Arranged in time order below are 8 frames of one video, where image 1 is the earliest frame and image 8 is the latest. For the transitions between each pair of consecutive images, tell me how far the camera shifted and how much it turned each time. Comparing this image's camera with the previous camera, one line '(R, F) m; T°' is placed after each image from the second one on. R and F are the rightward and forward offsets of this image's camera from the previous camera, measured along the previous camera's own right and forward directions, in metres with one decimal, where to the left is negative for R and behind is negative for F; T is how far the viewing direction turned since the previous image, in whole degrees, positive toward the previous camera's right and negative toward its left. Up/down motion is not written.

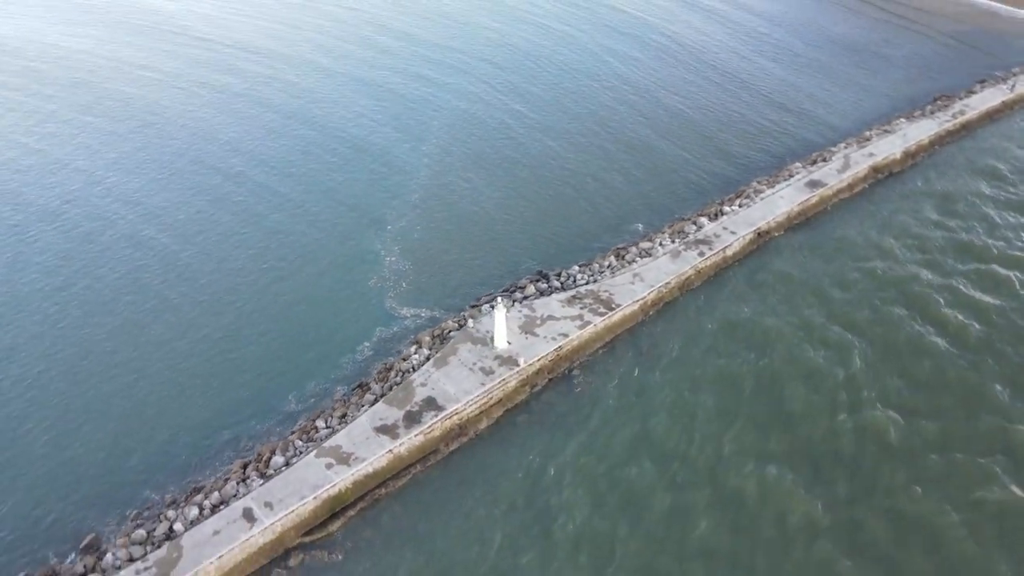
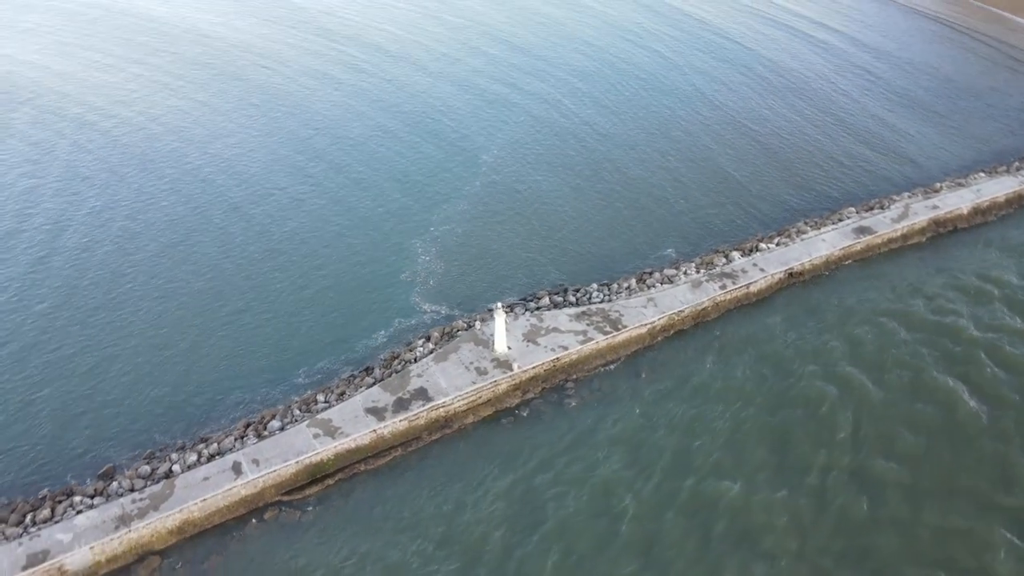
(+3.0, -0.8) m; -9°
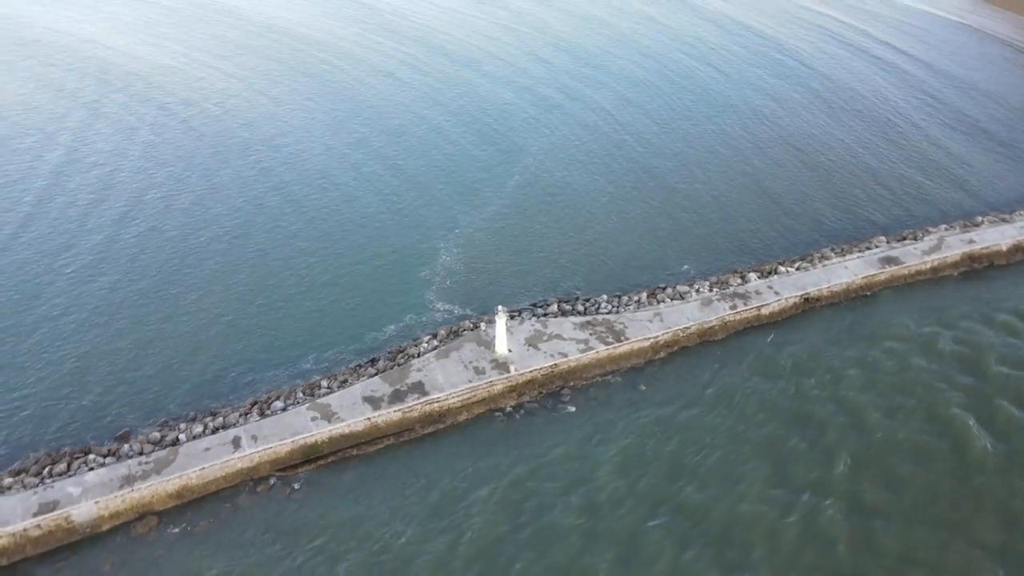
(+1.9, -0.5) m; -5°
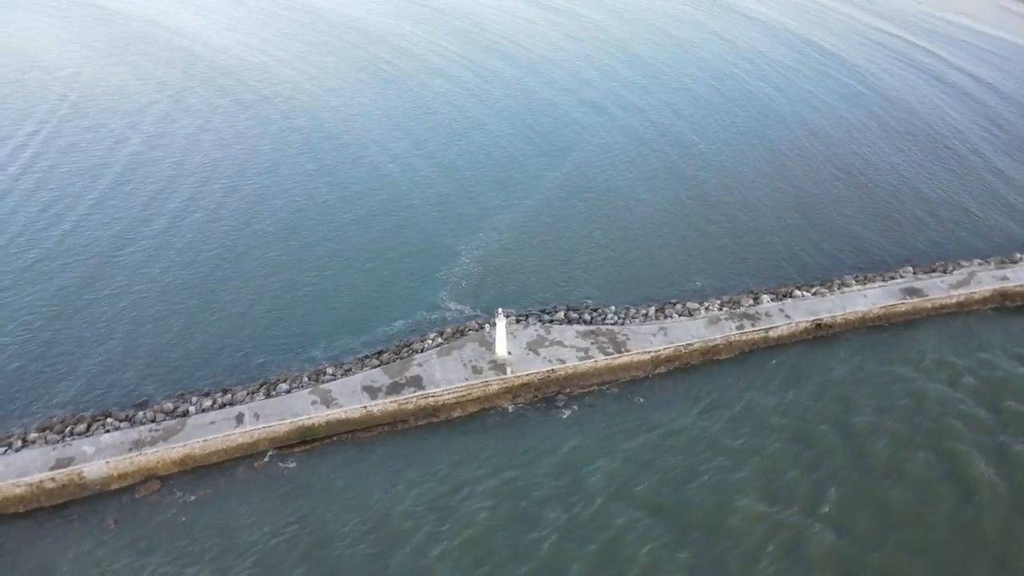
(+2.0, -0.5) m; -5°
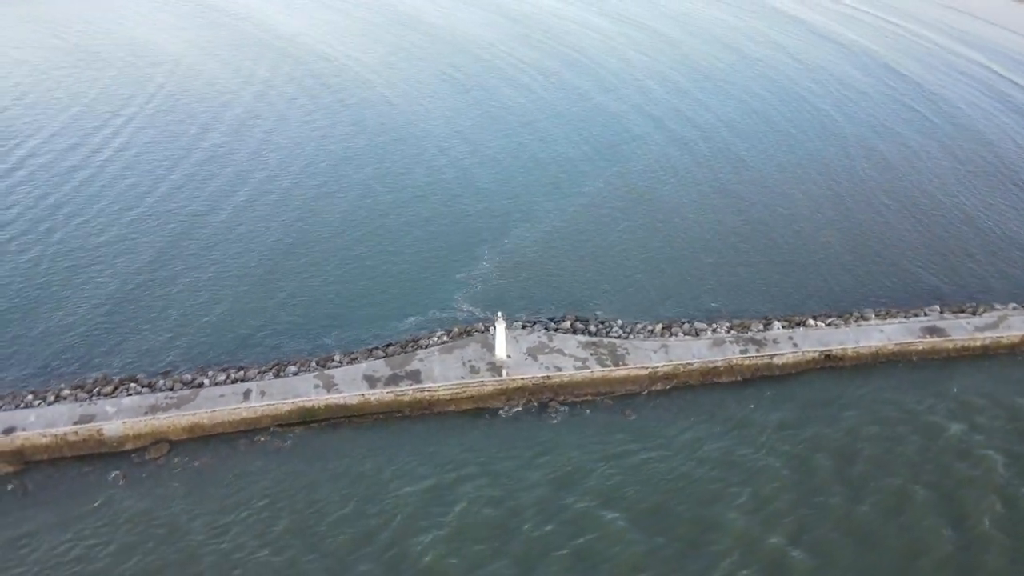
(+2.4, -0.6) m; -6°
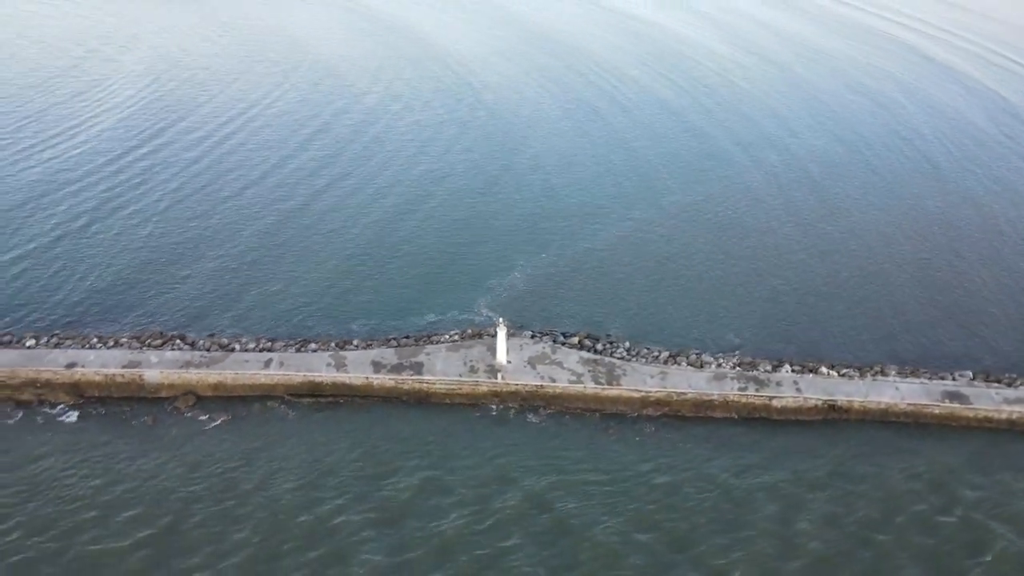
(+4.0, -0.9) m; -10°
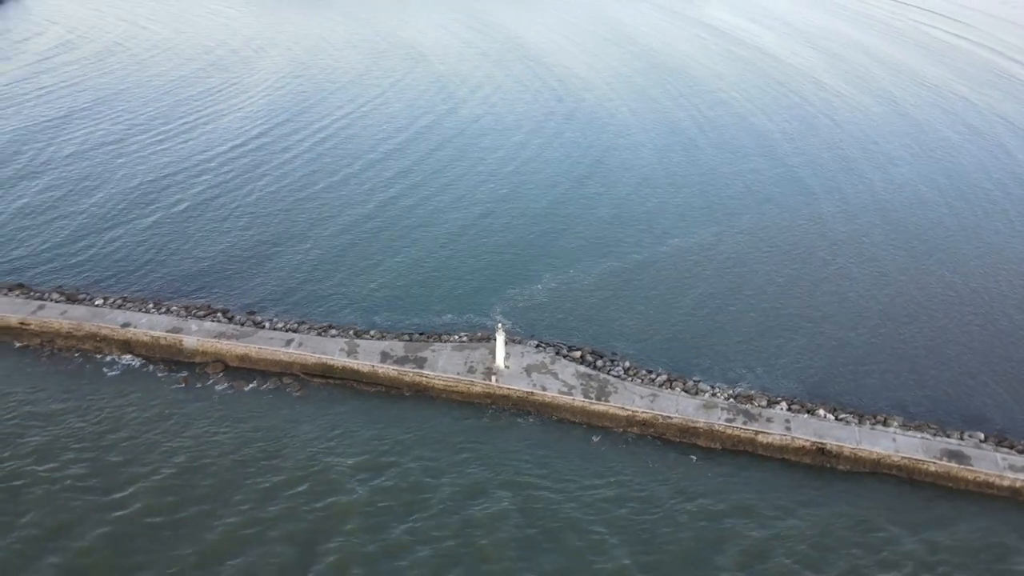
(+3.8, -0.8) m; -9°
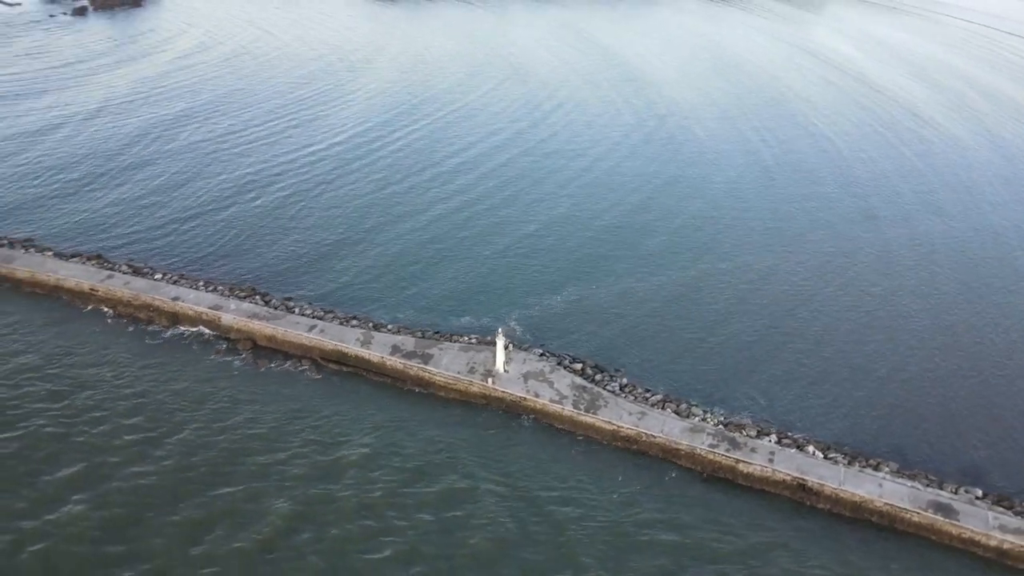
(+3.5, -0.8) m; -8°
